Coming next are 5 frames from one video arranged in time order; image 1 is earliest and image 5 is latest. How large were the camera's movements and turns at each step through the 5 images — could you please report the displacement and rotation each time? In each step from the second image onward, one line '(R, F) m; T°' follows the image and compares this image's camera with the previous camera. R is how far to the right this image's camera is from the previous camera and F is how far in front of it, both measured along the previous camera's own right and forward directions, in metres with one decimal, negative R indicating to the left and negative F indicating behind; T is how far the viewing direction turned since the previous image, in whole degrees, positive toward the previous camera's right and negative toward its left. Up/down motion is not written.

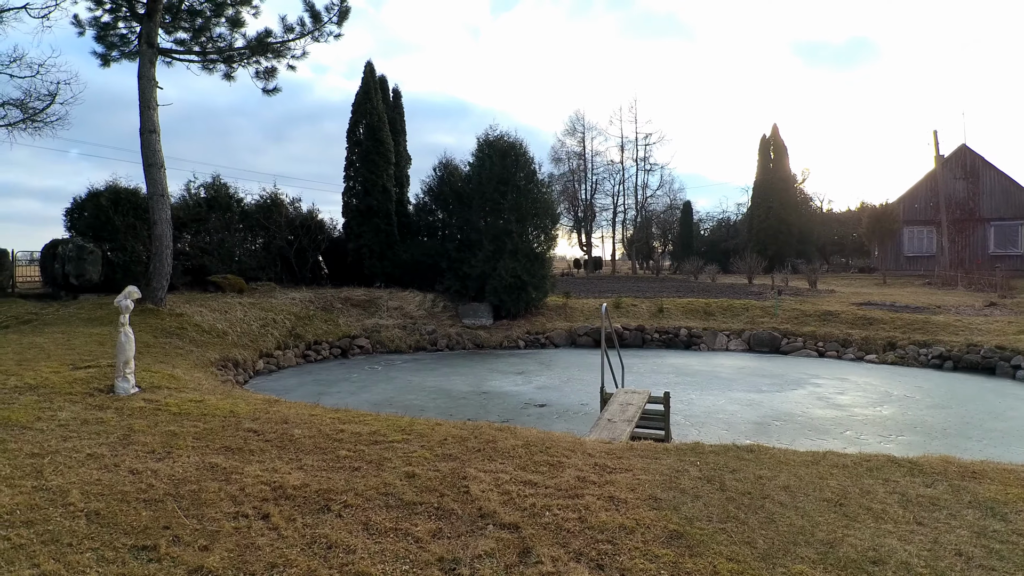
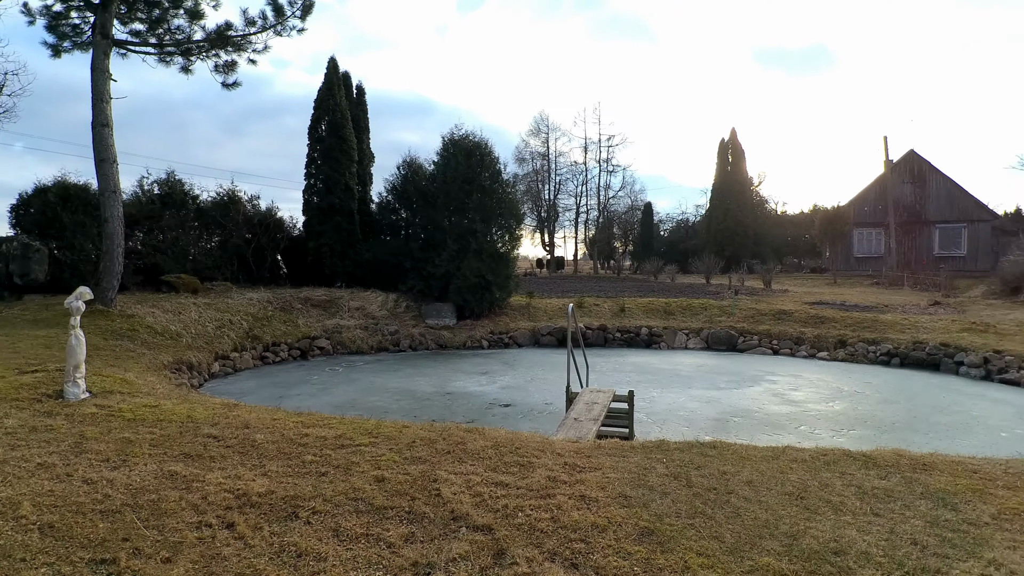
(0.0, 0.0) m; +4°
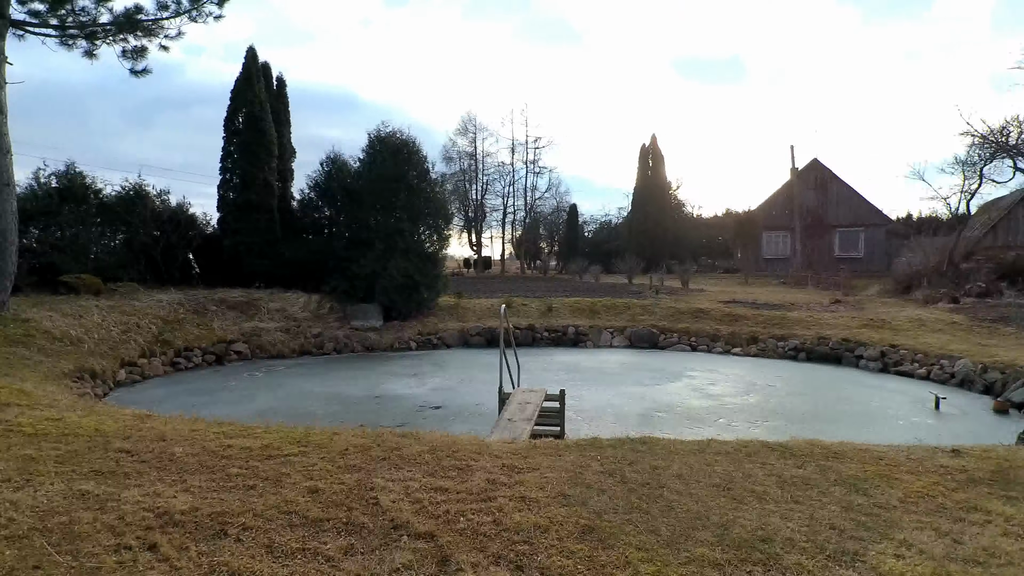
(-0.1, 0.0) m; +7°
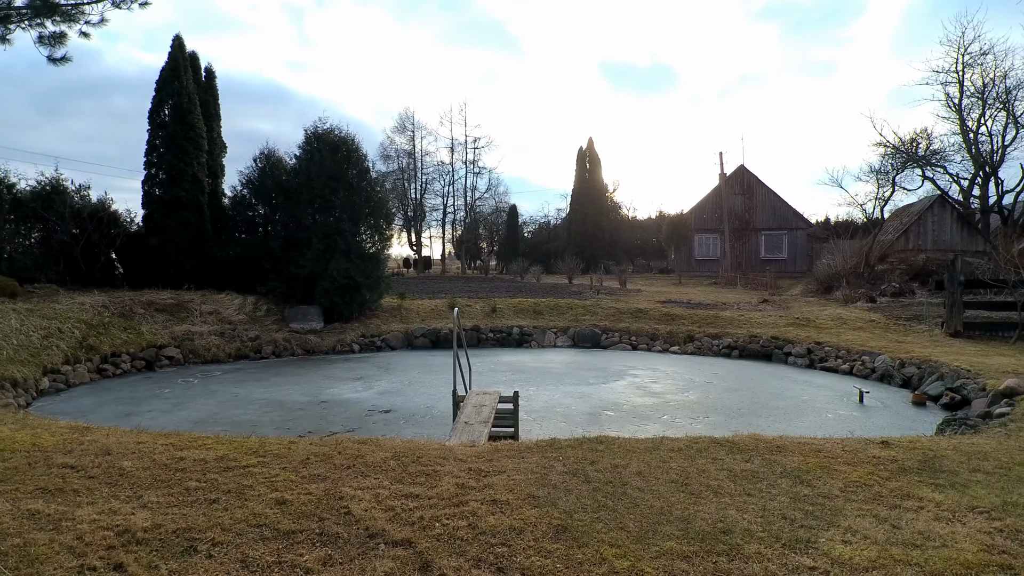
(-0.2, 0.0) m; +6°
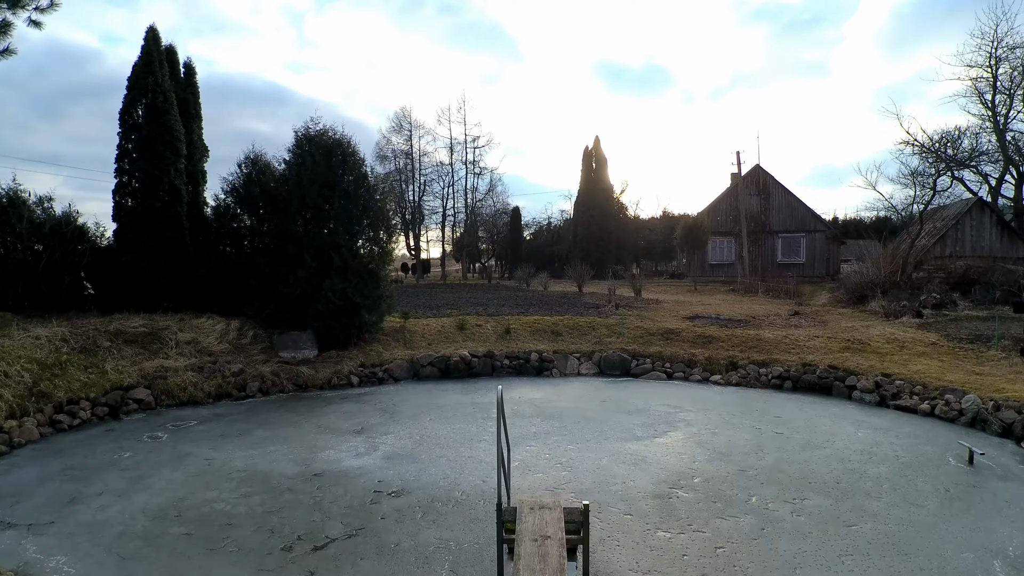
(-0.5, +1.7) m; 0°
